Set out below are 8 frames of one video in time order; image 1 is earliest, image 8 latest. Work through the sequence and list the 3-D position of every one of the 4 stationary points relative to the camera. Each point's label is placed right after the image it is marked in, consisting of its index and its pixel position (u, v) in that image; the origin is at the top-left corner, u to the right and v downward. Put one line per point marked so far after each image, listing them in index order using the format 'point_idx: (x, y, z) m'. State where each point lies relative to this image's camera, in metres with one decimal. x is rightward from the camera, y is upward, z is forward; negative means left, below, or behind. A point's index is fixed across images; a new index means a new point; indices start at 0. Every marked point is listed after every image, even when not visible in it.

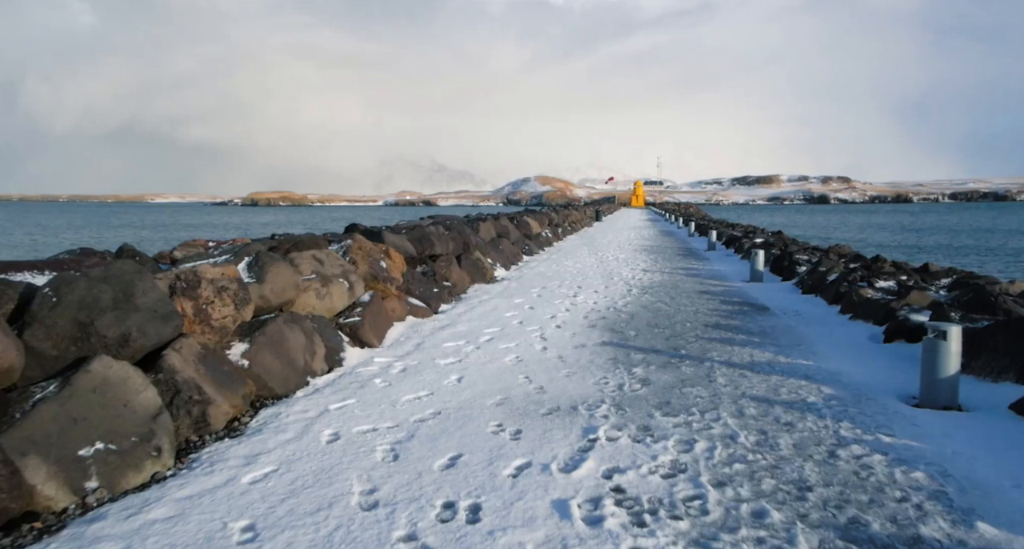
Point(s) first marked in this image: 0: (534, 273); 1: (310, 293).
0: (+0.5, 0.0, +14.8) m
1: (-2.1, -0.2, +6.6) m
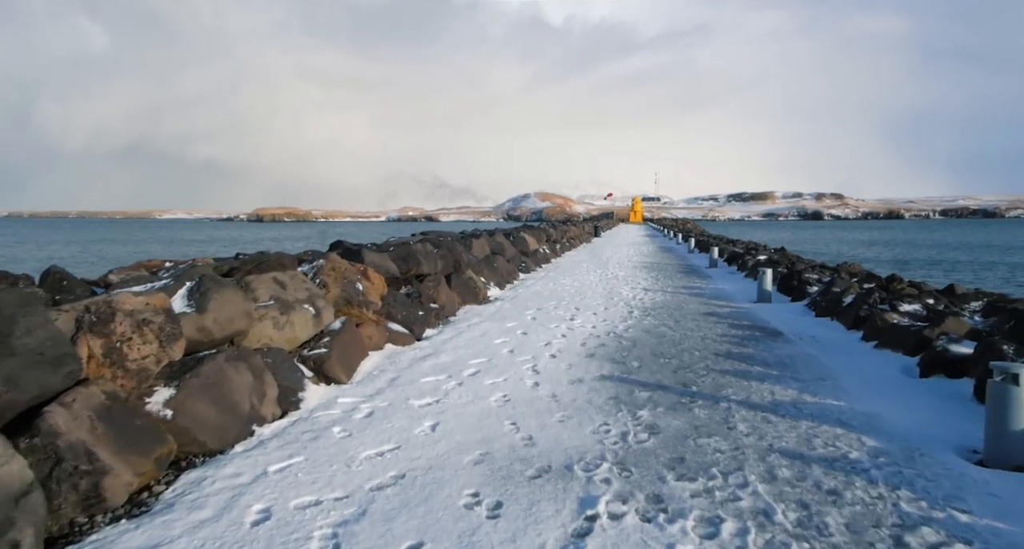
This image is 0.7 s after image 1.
0: (+0.4, -0.4, +13.9) m
1: (-2.3, -0.4, +5.7) m
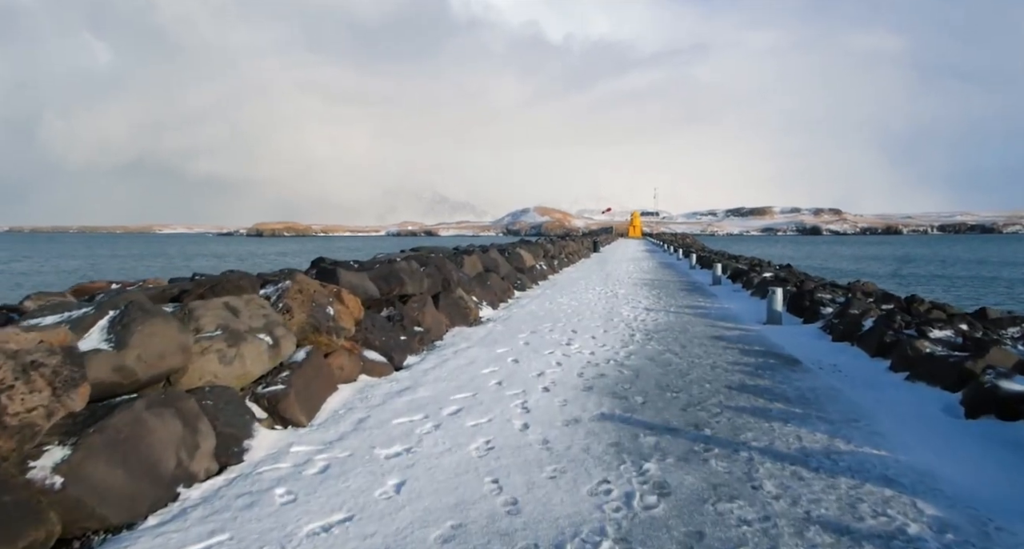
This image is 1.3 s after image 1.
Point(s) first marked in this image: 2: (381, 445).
0: (+0.2, -0.8, +13.1) m
1: (-2.4, -0.6, +4.9) m
2: (-1.0, -1.3, +4.9) m
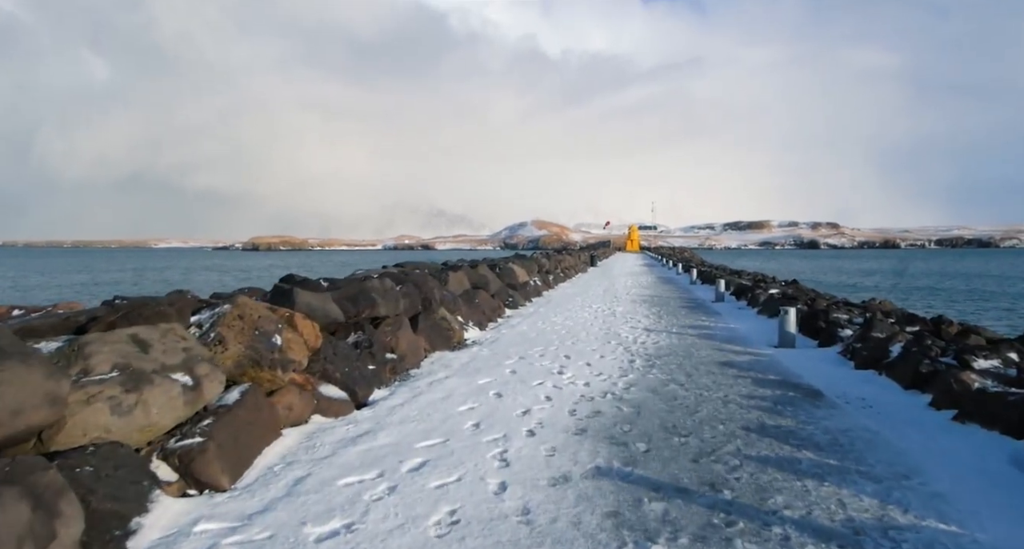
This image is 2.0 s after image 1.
0: (0.0, -1.2, +12.1) m
1: (-2.6, -0.8, +3.9) m
2: (-1.2, -1.5, +3.8) m
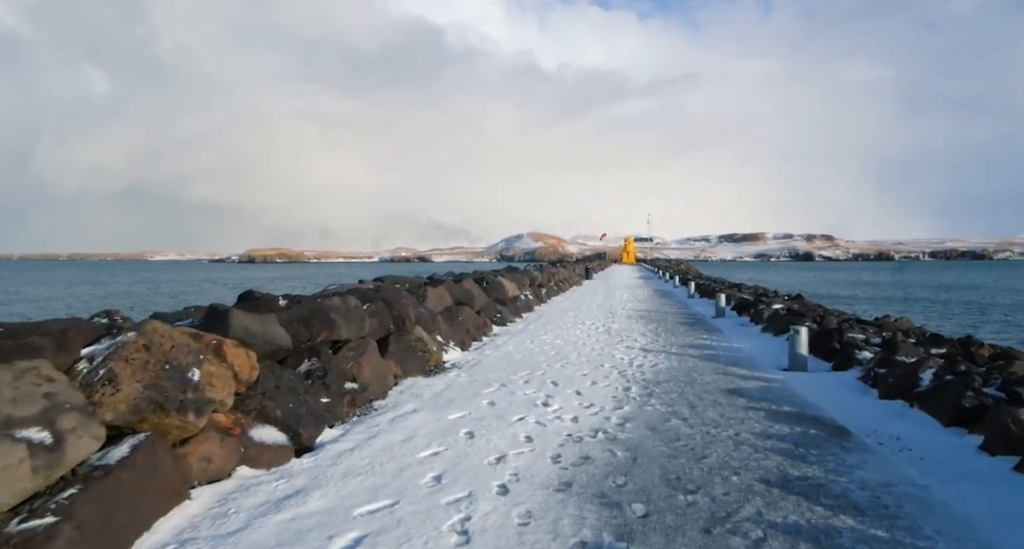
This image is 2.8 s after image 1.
0: (-0.3, -1.5, +11.0) m
1: (-2.8, -0.9, +2.8) m
2: (-1.4, -1.6, +2.8) m
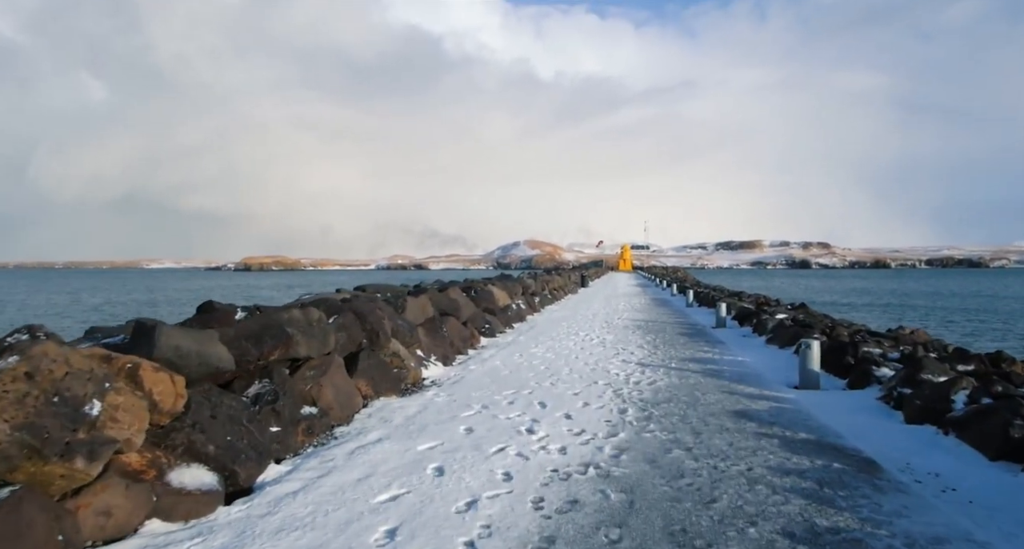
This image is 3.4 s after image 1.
0: (-0.5, -1.6, +10.1) m
1: (-3.0, -1.0, +1.9) m
2: (-1.6, -1.7, +1.9) m
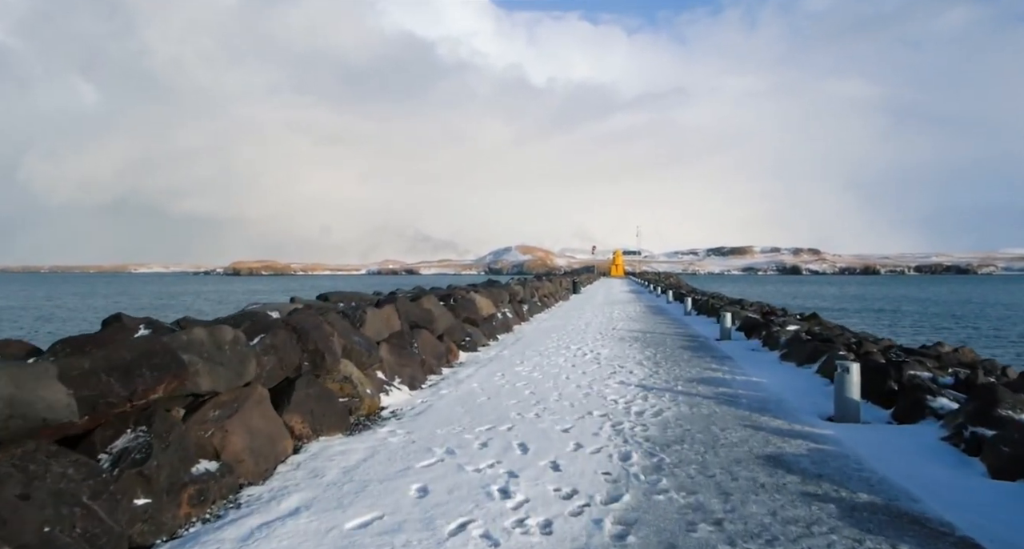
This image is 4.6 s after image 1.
0: (-0.8, -1.7, +8.5) m
1: (-3.2, -1.0, +0.3) m
2: (-1.8, -1.7, +0.2) m
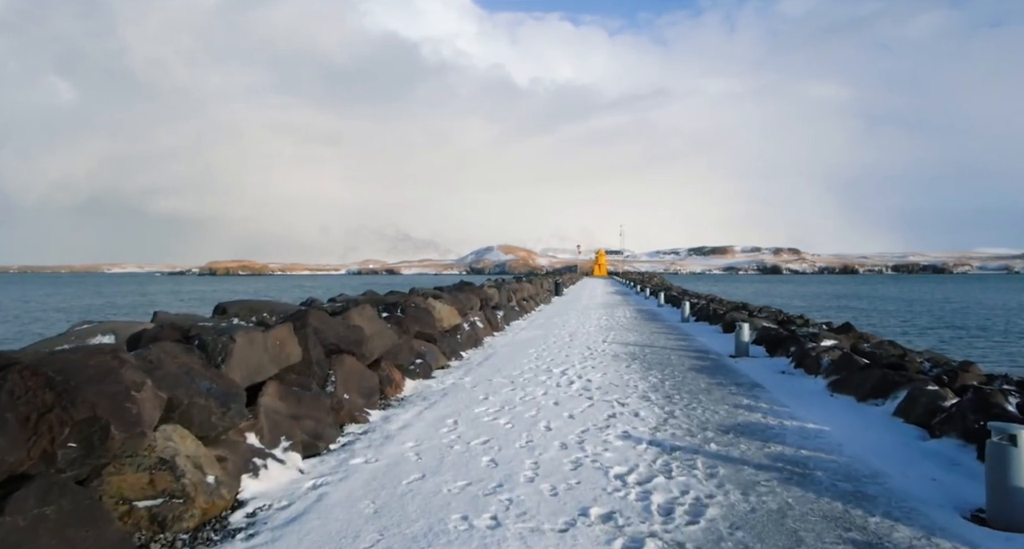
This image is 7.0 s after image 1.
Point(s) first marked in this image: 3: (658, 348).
0: (-1.2, -1.8, +5.3) m
1: (-3.4, -1.1, -3.0) m
2: (-2.0, -1.7, -3.0) m
3: (+3.3, -1.7, +14.0) m
